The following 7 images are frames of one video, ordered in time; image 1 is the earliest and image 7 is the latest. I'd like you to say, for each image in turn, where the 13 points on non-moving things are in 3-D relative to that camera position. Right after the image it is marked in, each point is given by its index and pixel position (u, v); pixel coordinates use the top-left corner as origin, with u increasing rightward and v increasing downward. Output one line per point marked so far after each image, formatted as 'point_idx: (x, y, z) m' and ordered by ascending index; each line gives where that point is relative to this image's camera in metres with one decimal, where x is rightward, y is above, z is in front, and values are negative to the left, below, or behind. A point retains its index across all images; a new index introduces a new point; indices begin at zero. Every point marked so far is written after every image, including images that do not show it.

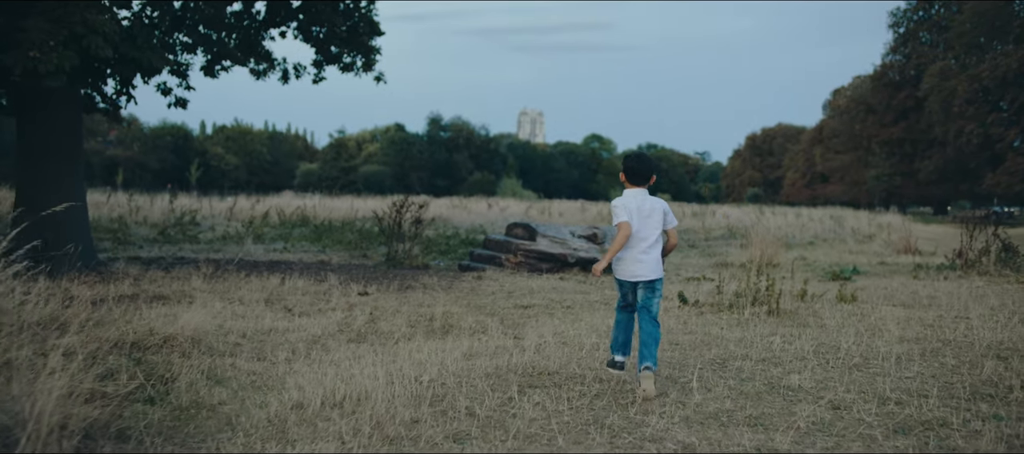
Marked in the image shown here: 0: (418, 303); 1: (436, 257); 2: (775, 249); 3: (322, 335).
0: (-1.1, -0.9, +9.1) m
1: (-1.6, -0.6, +15.7) m
2: (+6.2, -0.5, +17.7) m
3: (-1.7, -0.9, +6.6) m
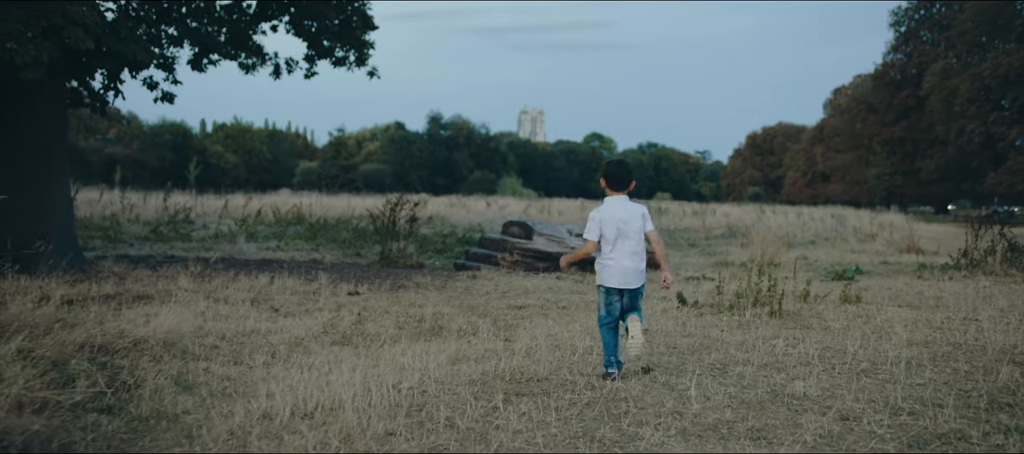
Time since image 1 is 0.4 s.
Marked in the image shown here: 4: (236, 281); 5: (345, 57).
0: (-1.2, -0.9, +8.8) m
1: (-1.7, -0.6, +15.5) m
2: (+6.2, -0.5, +17.5) m
3: (-1.8, -0.9, +6.3) m
4: (-3.8, -0.7, +10.1) m
5: (-2.7, +2.7, +11.9) m
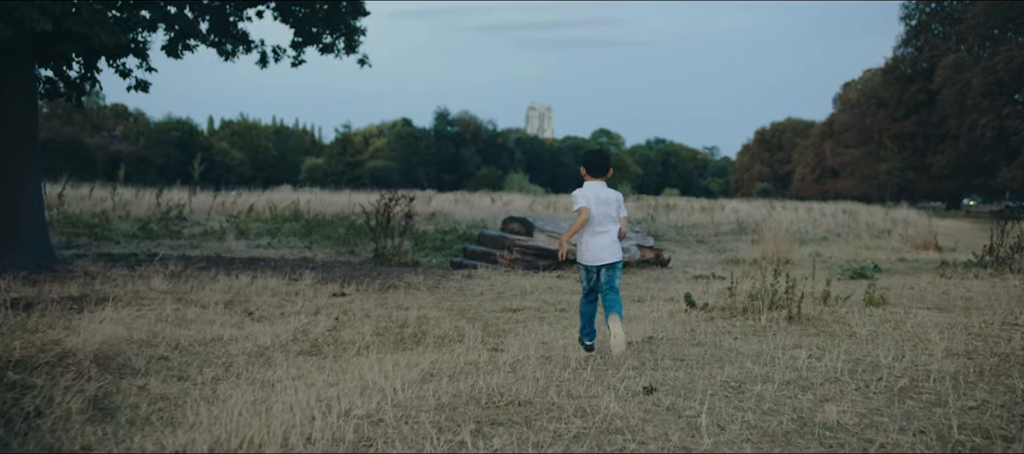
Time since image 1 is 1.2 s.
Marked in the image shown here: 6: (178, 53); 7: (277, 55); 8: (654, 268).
0: (-1.2, -0.9, +8.2) m
1: (-1.6, -0.5, +14.8) m
2: (+6.2, -0.4, +16.8) m
3: (-1.8, -0.9, +5.7) m
4: (-3.8, -0.7, +9.5) m
5: (-2.7, +2.7, +11.2) m
6: (-4.3, +2.2, +9.6) m
7: (-3.8, +2.8, +12.0) m
8: (+2.7, -0.8, +14.2) m
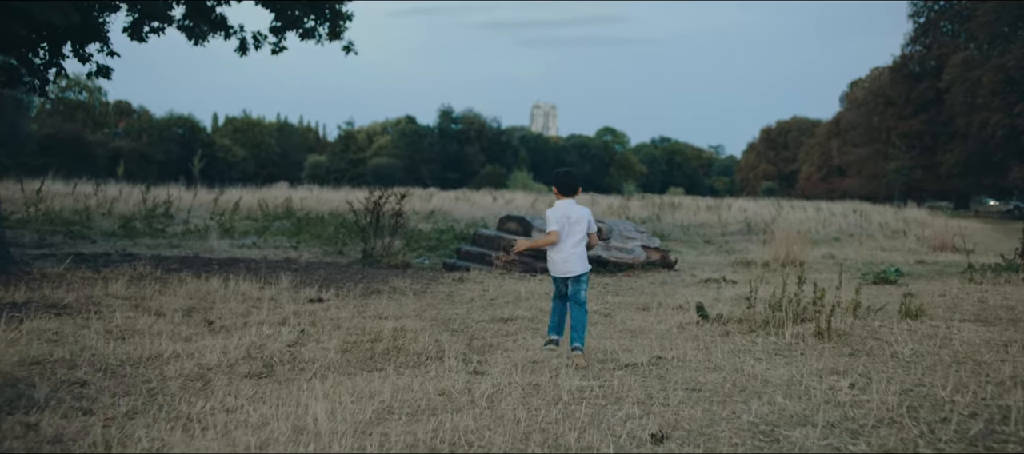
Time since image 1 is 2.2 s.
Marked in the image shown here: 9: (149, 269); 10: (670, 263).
0: (-1.3, -0.9, +7.4) m
1: (-1.7, -0.5, +14.0) m
2: (+6.2, -0.4, +15.9) m
3: (-1.9, -0.9, +4.9) m
4: (-3.9, -0.7, +8.7) m
5: (-2.8, +2.8, +10.4) m
6: (-4.3, +2.3, +8.8) m
7: (-3.8, +2.8, +11.2) m
8: (+2.6, -0.8, +13.4) m
9: (-4.9, -0.6, +10.0) m
10: (+2.9, -0.6, +13.7) m
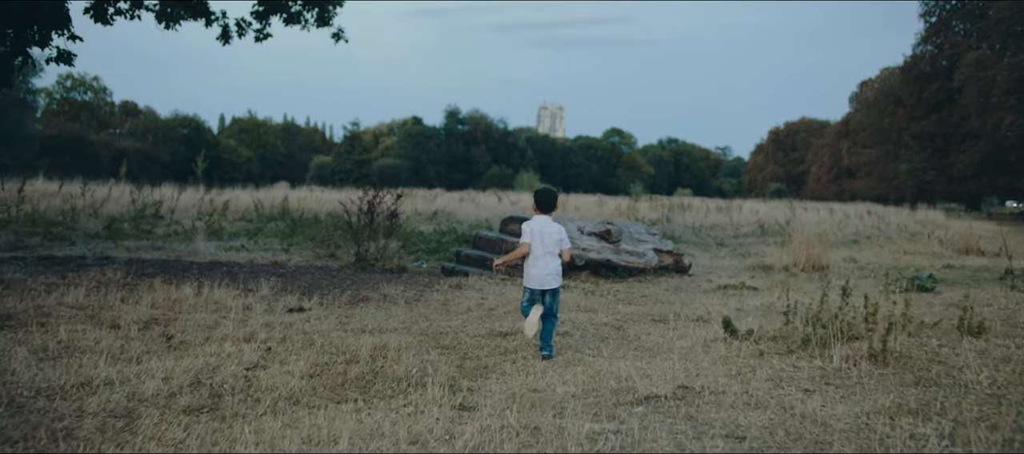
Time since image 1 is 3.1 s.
0: (-1.3, -0.9, +6.5) m
1: (-1.6, -0.5, +13.2) m
2: (+6.2, -0.4, +15.0) m
3: (-2.0, -0.9, +4.1) m
4: (-3.9, -0.7, +7.9) m
5: (-2.7, +2.7, +9.6) m
6: (-4.3, +2.2, +8.0) m
7: (-3.8, +2.8, +10.4) m
8: (+2.7, -0.8, +12.5) m
9: (-4.8, -0.6, +9.2) m
10: (+2.9, -0.7, +12.8) m
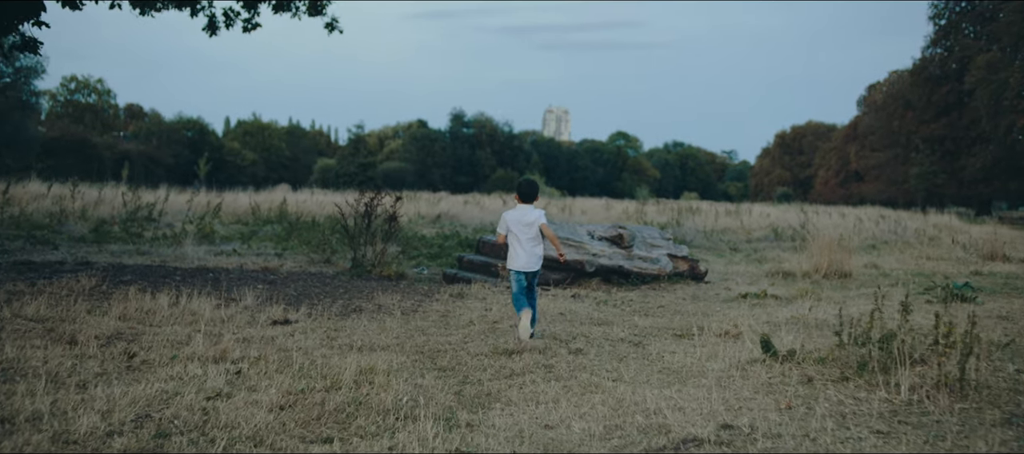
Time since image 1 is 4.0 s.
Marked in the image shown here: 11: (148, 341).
0: (-1.3, -0.9, +5.8) m
1: (-1.5, -0.6, +12.5) m
2: (+6.4, -0.5, +14.3) m
3: (-1.9, -0.9, +3.4) m
4: (-3.8, -0.7, +7.2) m
5: (-2.6, +2.7, +8.9) m
6: (-4.3, +2.2, +7.4) m
7: (-3.7, +2.7, +9.8) m
8: (+2.8, -0.9, +11.8) m
9: (-4.8, -0.6, +8.5) m
10: (+3.0, -0.8, +12.1) m
11: (-2.8, -0.9, +5.8) m
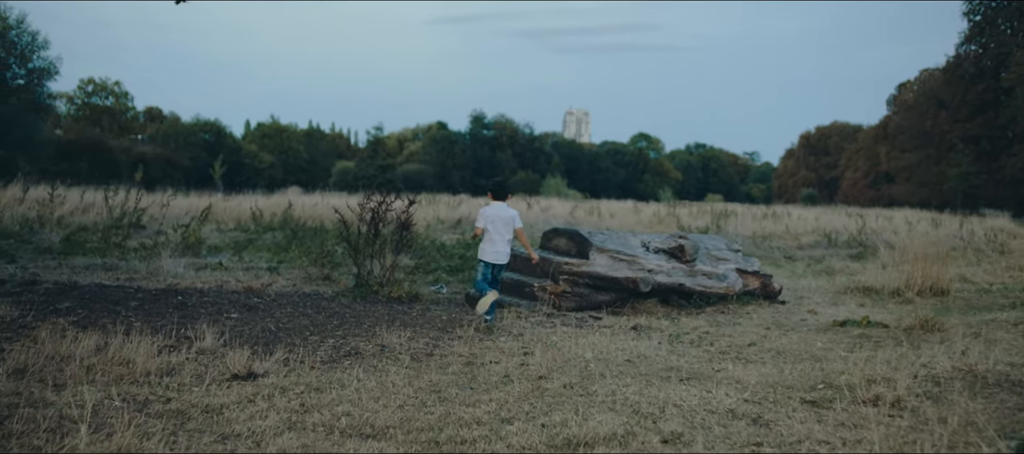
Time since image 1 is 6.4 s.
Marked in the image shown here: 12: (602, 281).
0: (-0.9, -1.0, +3.8) m
1: (-1.0, -0.7, +10.5) m
2: (+6.9, -0.7, +12.1) m
3: (-1.7, -1.0, +1.4) m
4: (-3.5, -0.9, +5.3) m
5: (-2.2, +2.6, +7.0) m
6: (-3.9, +2.1, +5.4) m
7: (-3.3, +2.6, +7.8) m
8: (+3.2, -1.0, +9.7) m
9: (-4.4, -0.7, +6.6) m
10: (+3.5, -0.9, +10.0) m
11: (-2.5, -1.0, +3.8) m
12: (+1.1, -0.6, +9.0) m
